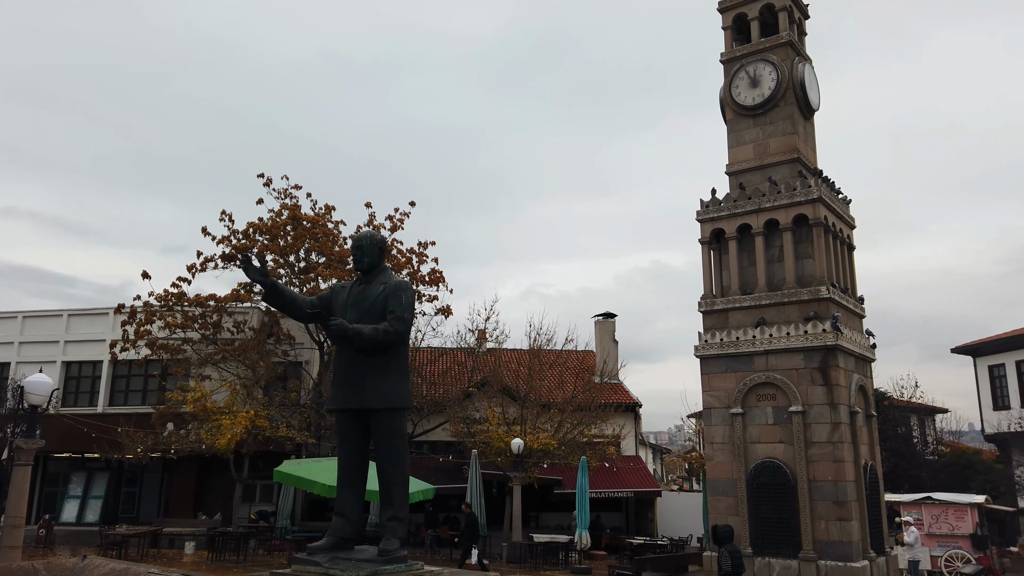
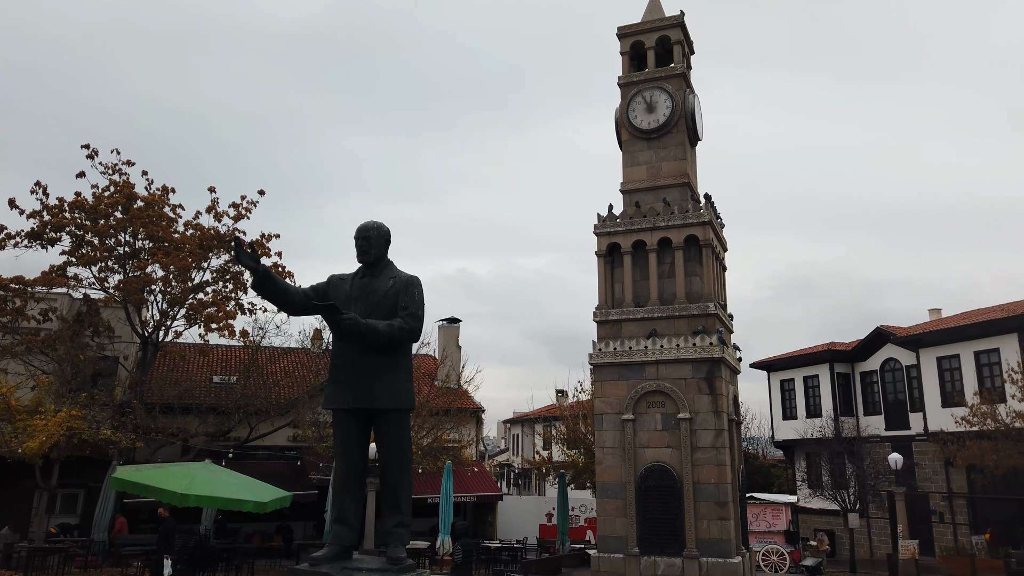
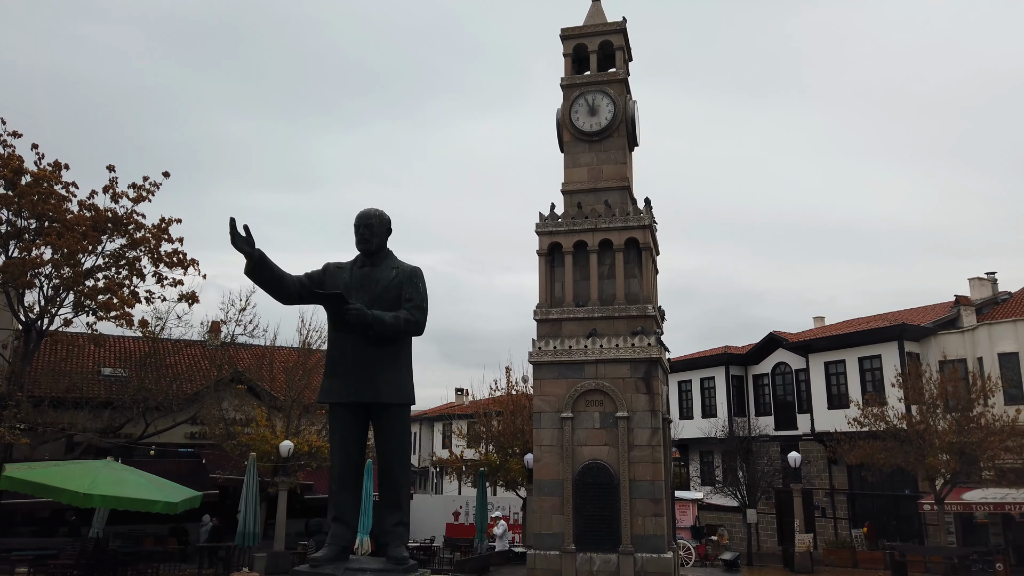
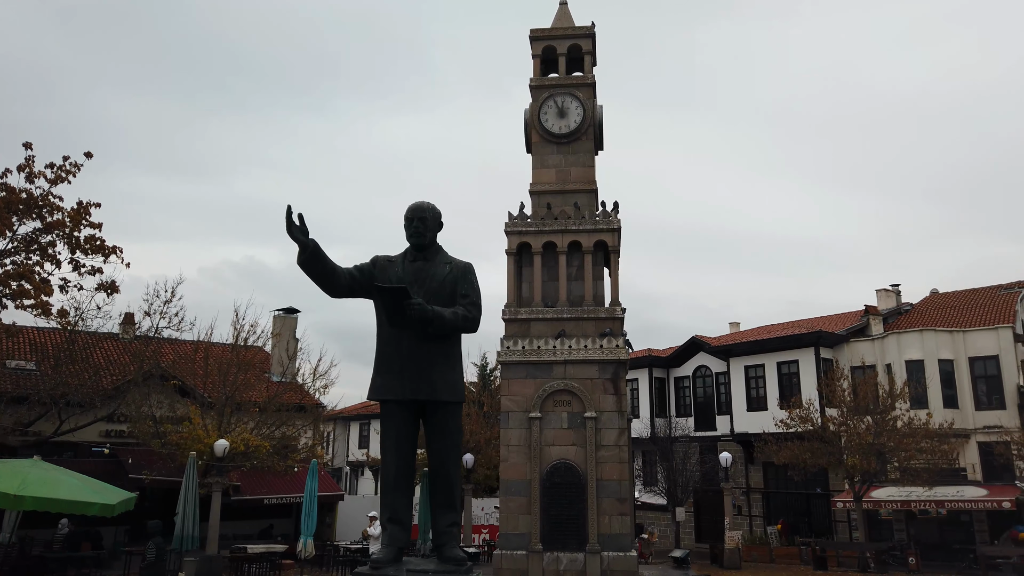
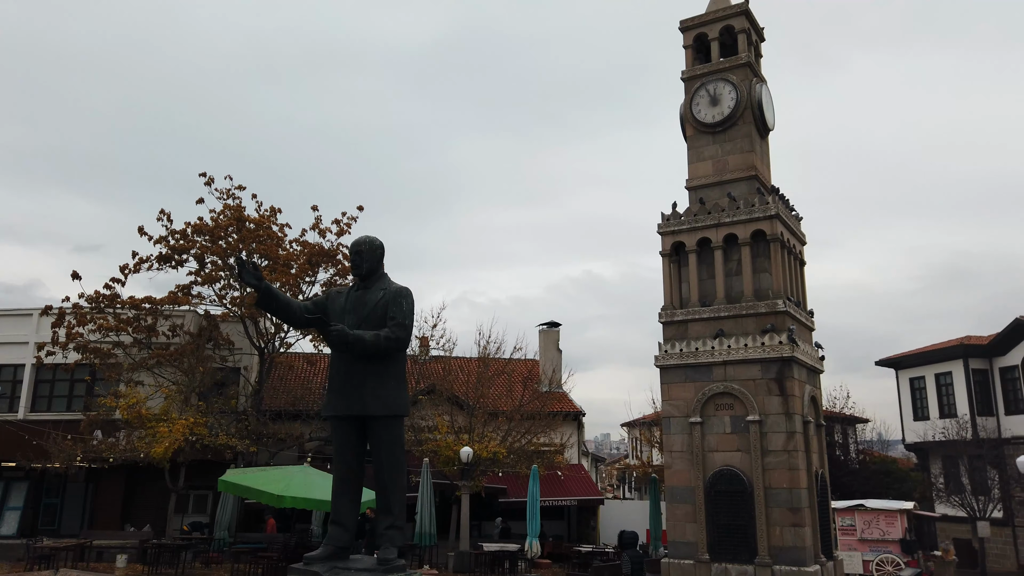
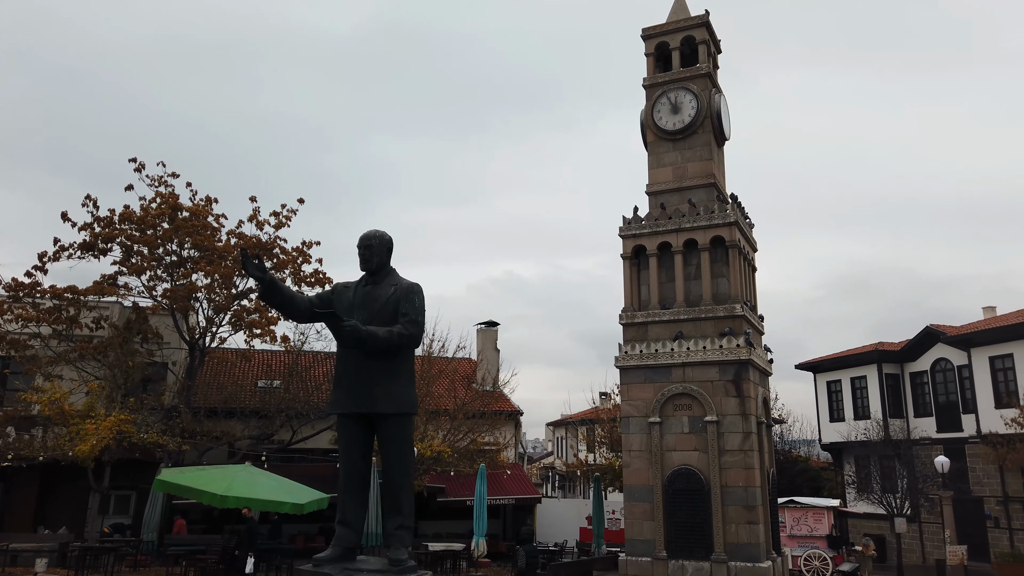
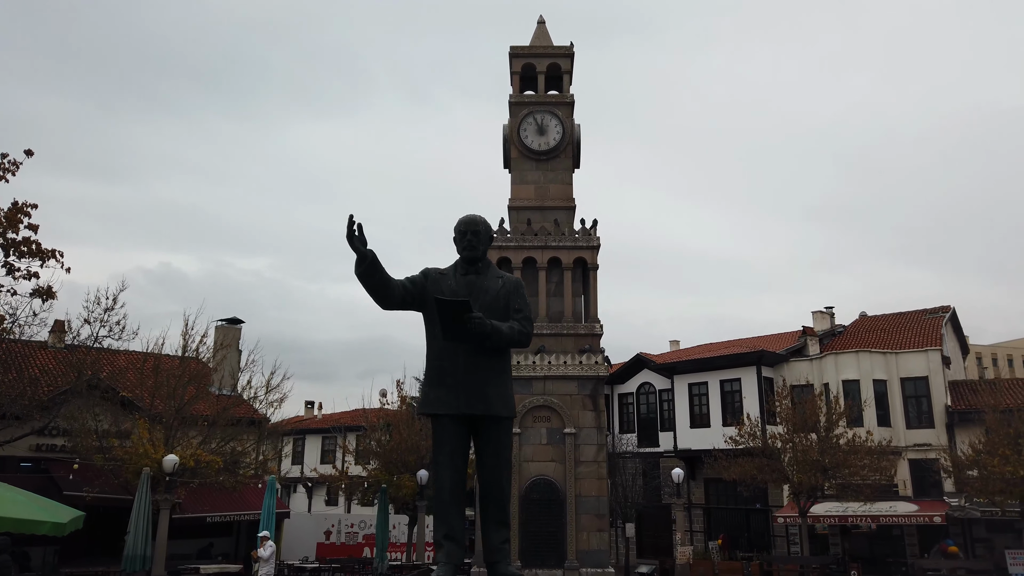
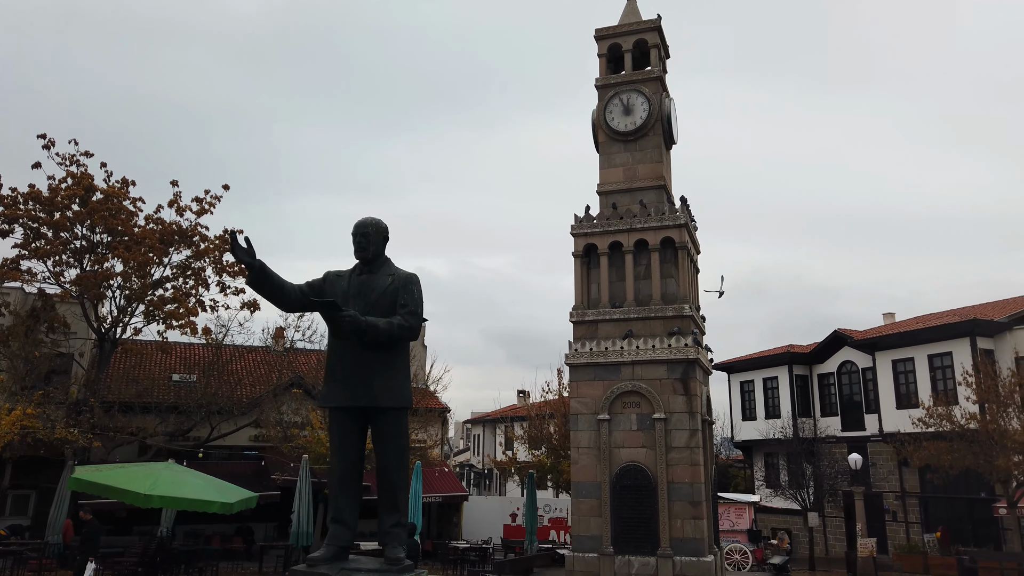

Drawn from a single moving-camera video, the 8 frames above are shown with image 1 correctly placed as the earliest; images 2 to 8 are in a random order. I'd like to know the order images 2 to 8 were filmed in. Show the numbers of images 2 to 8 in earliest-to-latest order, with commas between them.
5, 6, 2, 8, 3, 4, 7
